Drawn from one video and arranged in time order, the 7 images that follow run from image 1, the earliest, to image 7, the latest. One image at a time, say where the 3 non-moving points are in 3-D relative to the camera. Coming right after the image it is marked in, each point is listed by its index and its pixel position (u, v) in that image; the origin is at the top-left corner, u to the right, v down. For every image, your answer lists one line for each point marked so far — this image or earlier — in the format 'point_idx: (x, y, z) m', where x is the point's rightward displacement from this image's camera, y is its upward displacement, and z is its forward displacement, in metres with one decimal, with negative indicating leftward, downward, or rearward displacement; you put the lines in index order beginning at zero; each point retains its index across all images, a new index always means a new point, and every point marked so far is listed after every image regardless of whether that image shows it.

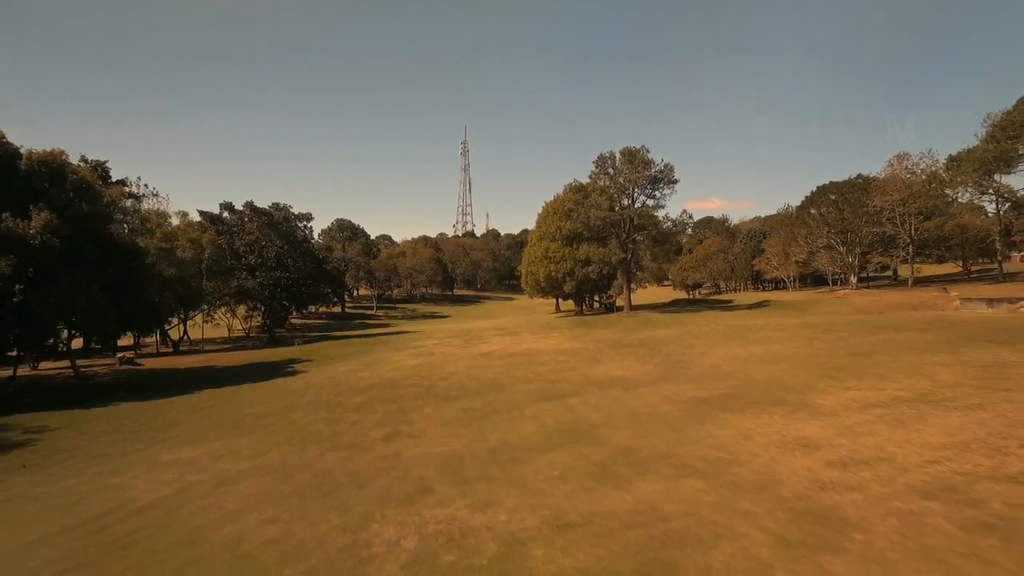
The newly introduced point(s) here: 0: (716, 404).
0: (+5.0, -2.8, +13.4) m
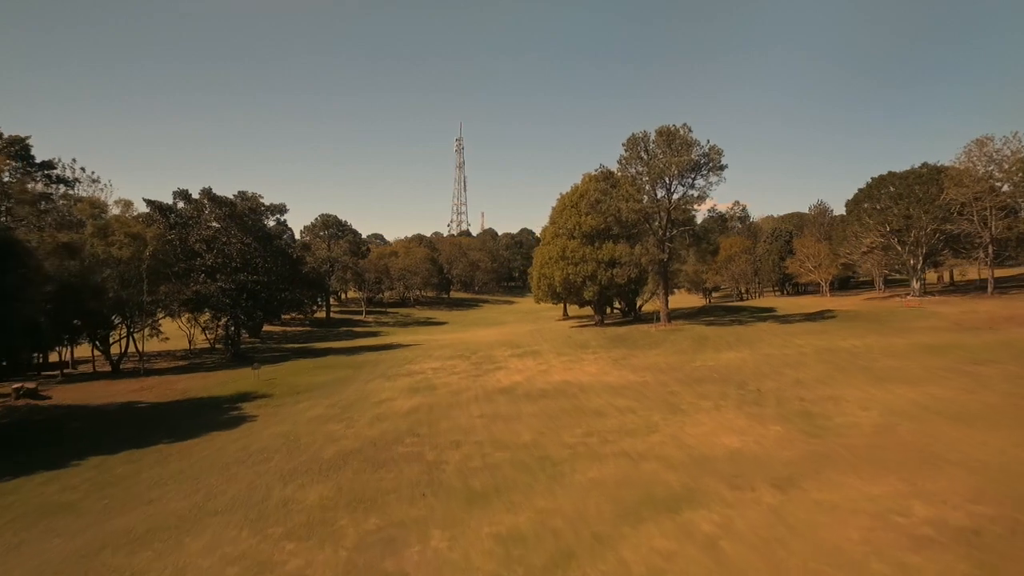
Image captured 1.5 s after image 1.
0: (+6.2, -3.2, +6.7) m
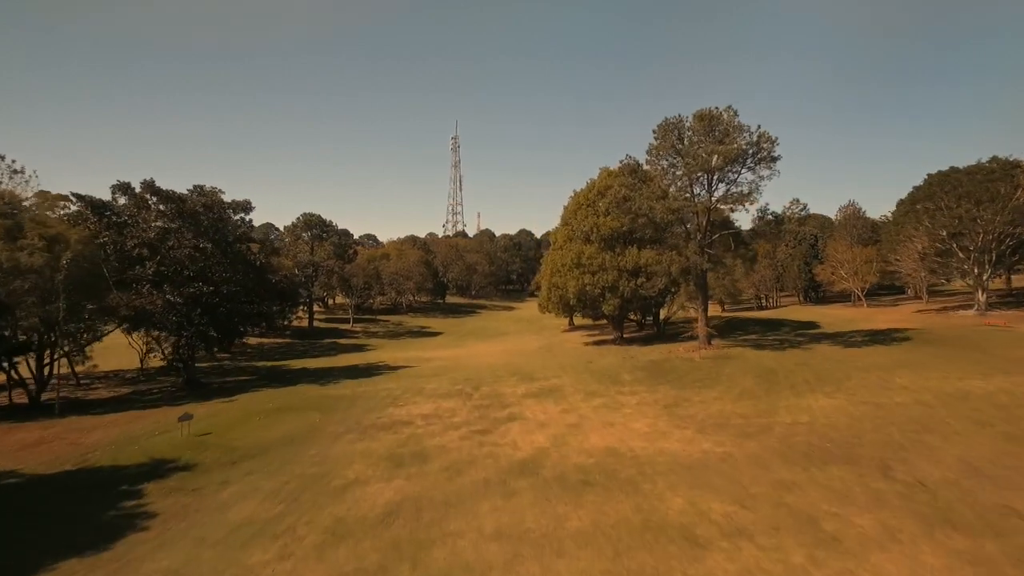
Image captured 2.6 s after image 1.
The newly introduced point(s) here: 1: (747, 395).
0: (+6.8, -3.9, +1.0) m
1: (+7.8, -3.6, +18.2) m
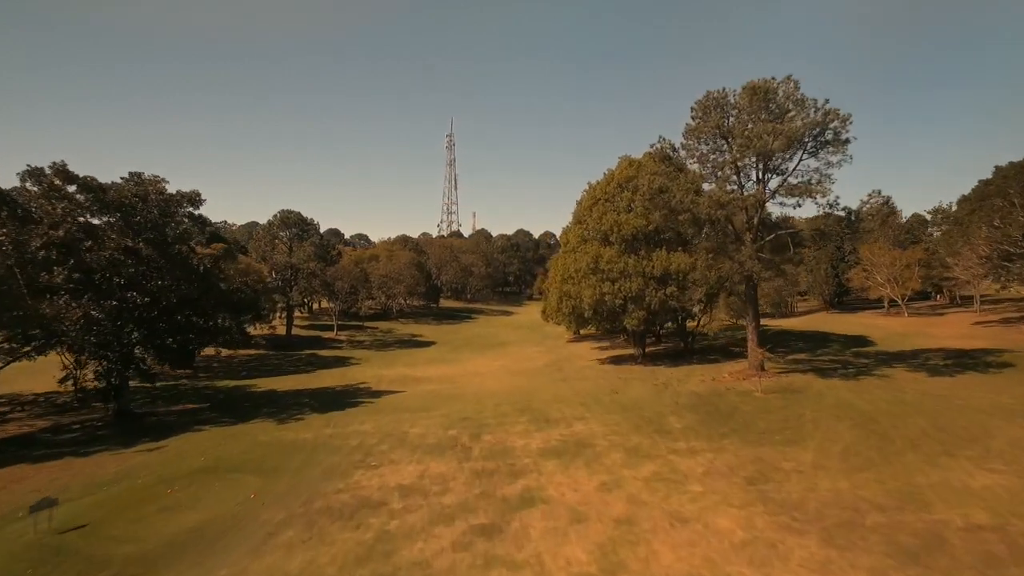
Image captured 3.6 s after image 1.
0: (+7.4, -4.5, -4.3) m
1: (+8.2, -4.1, +12.9) m
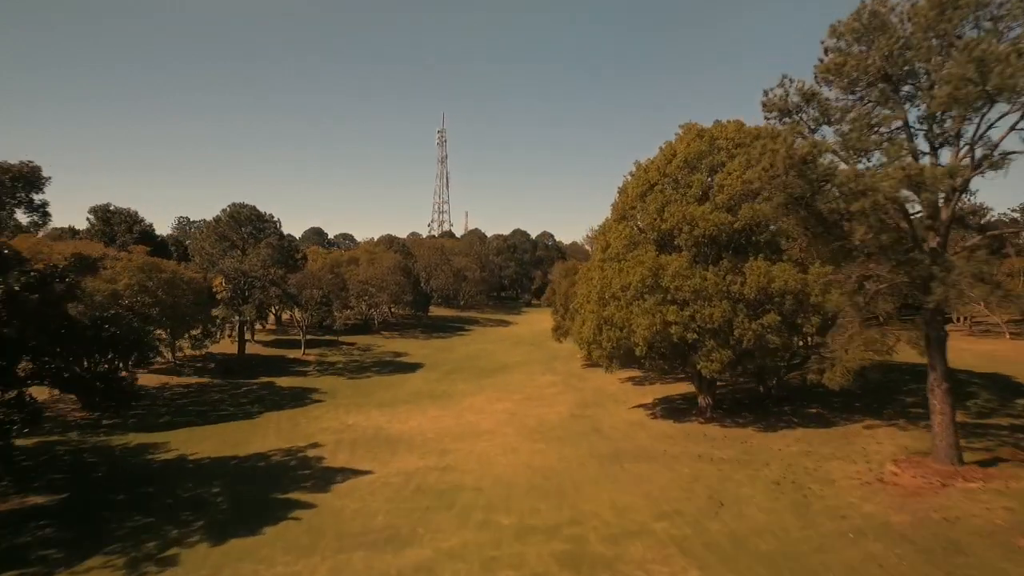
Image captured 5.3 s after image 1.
0: (+8.6, -5.4, -13.6) m
1: (+9.1, -5.0, +3.6) m
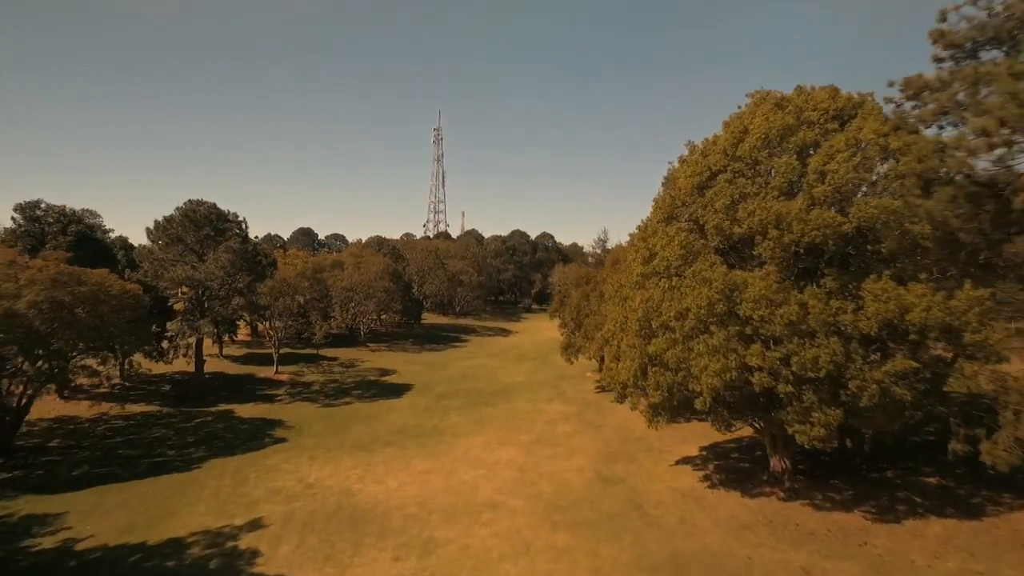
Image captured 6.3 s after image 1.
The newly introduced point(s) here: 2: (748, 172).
0: (+9.0, -6.1, -19.5) m
1: (+9.5, -5.8, -2.3) m
2: (+6.5, +3.2, +15.0) m
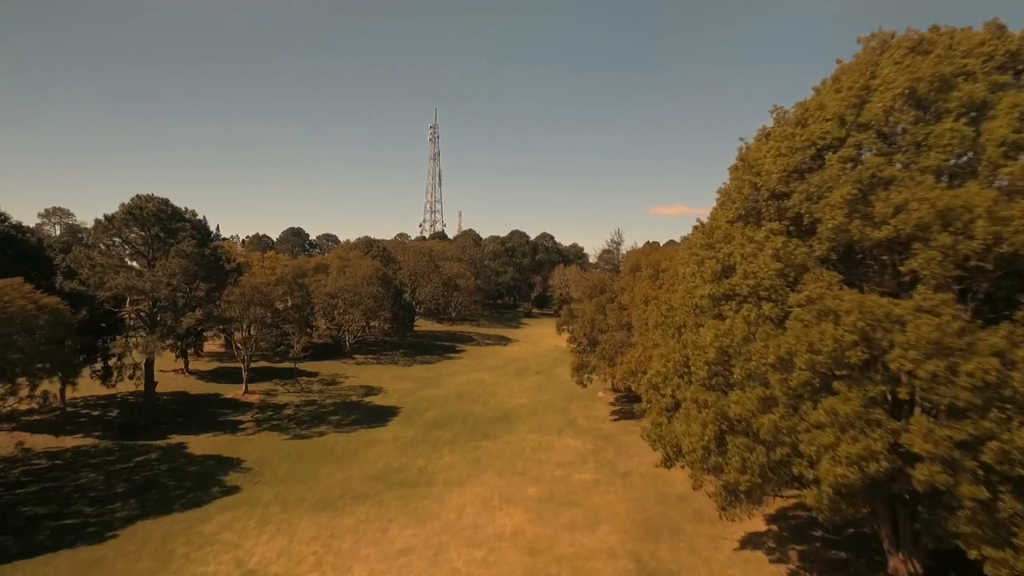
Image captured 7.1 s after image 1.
0: (+9.4, -6.7, -24.7) m
1: (+9.9, -6.4, -7.4) m
2: (+6.8, +2.6, +9.8) m
